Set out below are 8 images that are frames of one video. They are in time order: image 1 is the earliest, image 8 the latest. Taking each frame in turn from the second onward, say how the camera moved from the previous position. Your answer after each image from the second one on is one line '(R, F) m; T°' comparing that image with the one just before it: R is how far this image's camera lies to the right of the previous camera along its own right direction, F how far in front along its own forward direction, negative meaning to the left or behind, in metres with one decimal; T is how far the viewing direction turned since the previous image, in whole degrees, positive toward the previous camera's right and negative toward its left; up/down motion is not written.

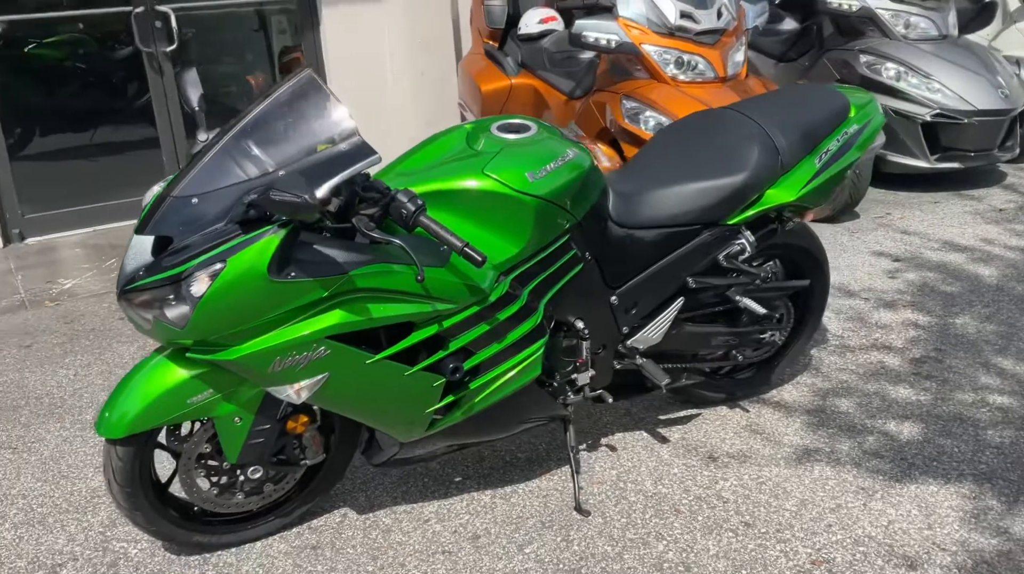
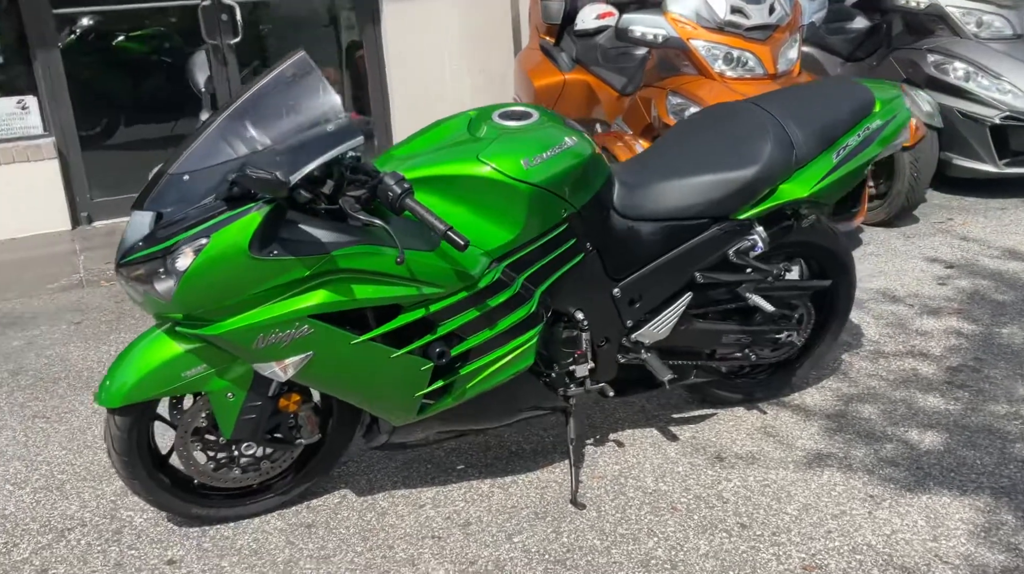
(+0.2, 0.0) m; -5°
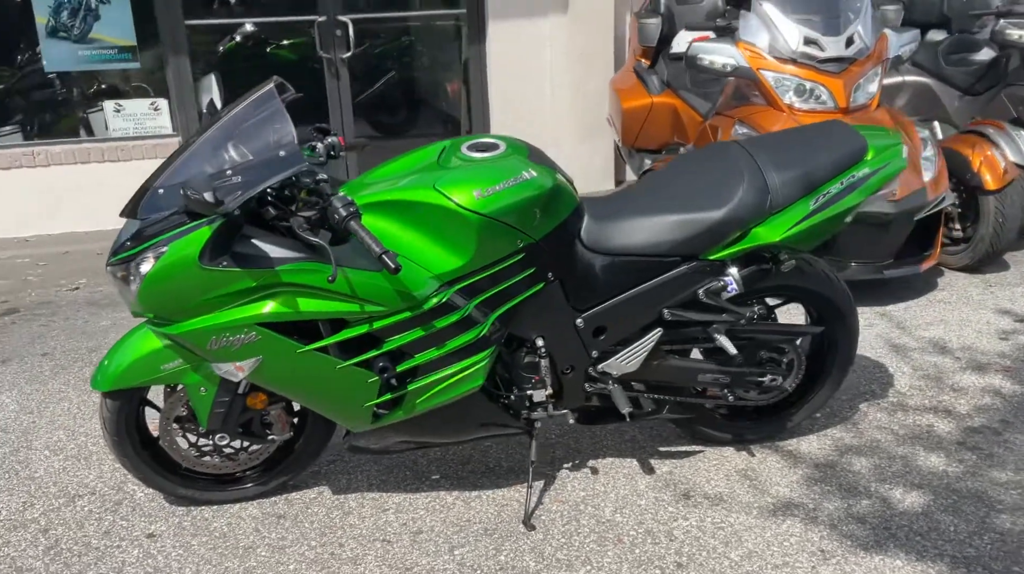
(+0.6, -0.1) m; -9°
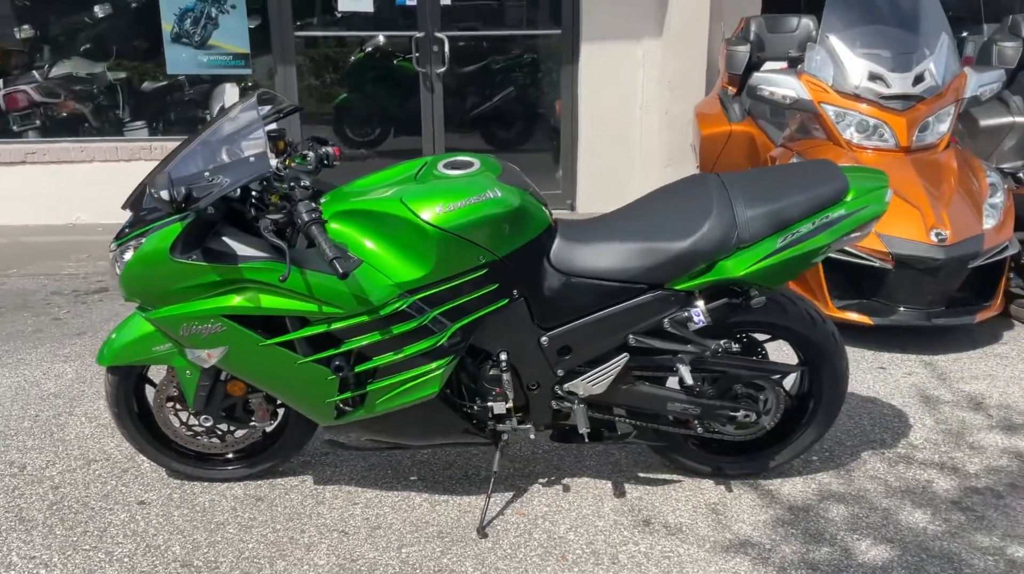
(+0.6, -0.1) m; -9°
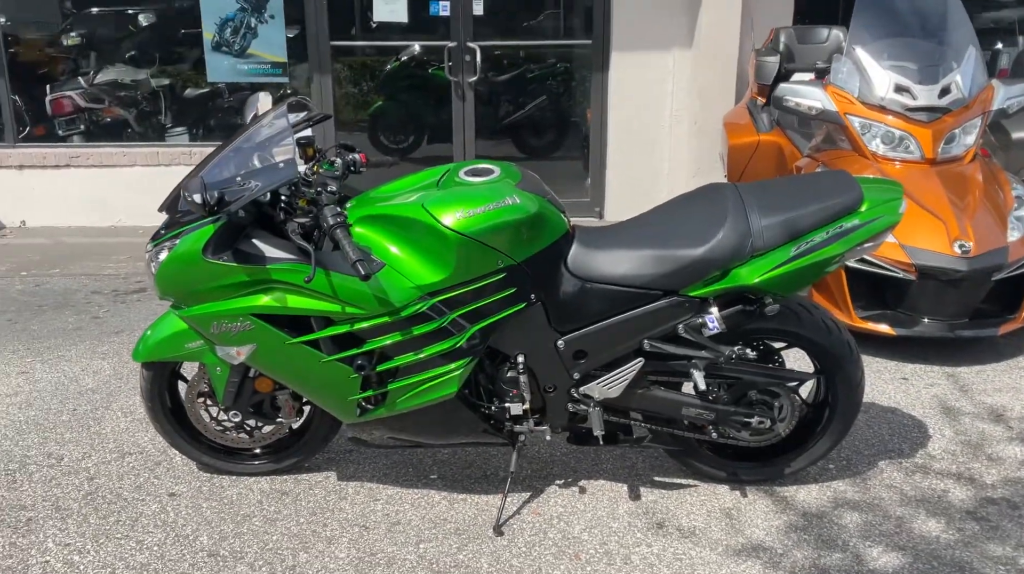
(+0.1, -0.1) m; -2°
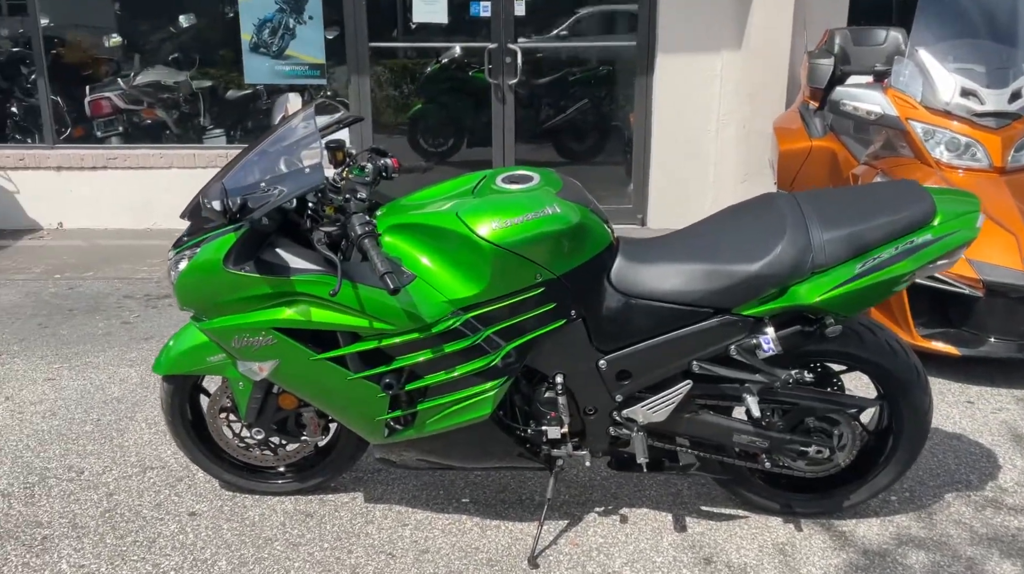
(0.0, +0.2) m; -2°
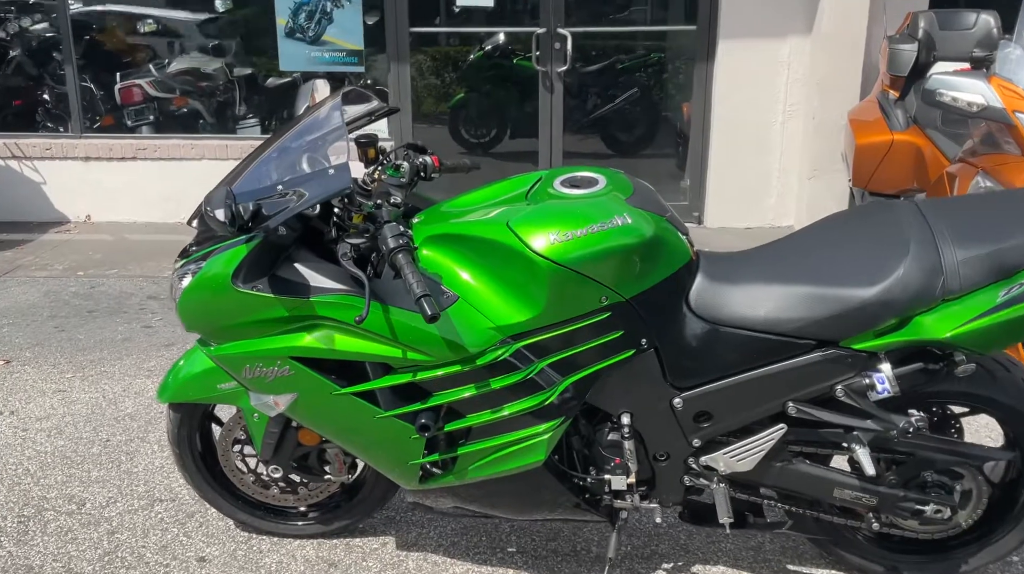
(-0.1, +0.4) m; -3°
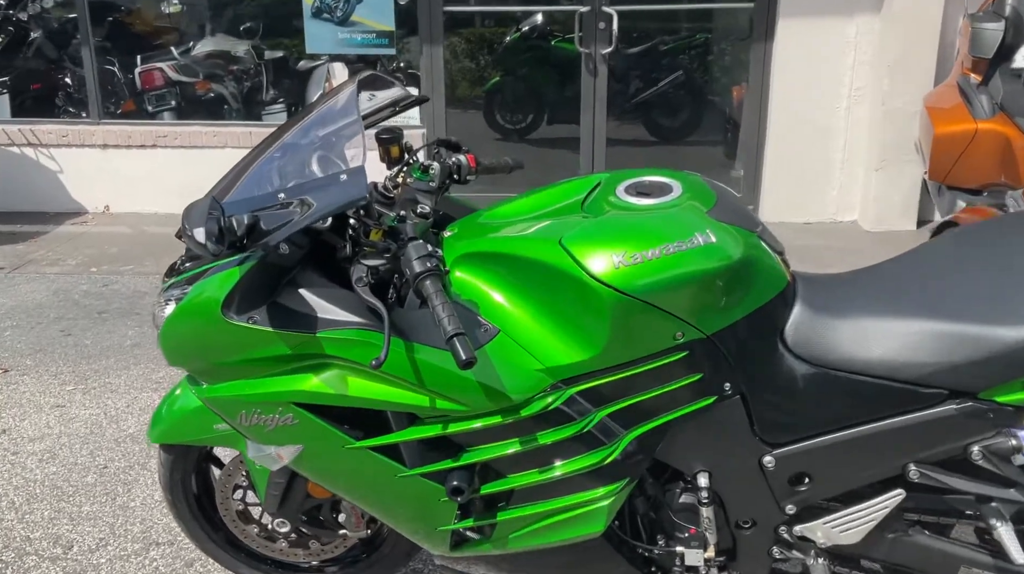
(0.0, +0.4) m; -2°
